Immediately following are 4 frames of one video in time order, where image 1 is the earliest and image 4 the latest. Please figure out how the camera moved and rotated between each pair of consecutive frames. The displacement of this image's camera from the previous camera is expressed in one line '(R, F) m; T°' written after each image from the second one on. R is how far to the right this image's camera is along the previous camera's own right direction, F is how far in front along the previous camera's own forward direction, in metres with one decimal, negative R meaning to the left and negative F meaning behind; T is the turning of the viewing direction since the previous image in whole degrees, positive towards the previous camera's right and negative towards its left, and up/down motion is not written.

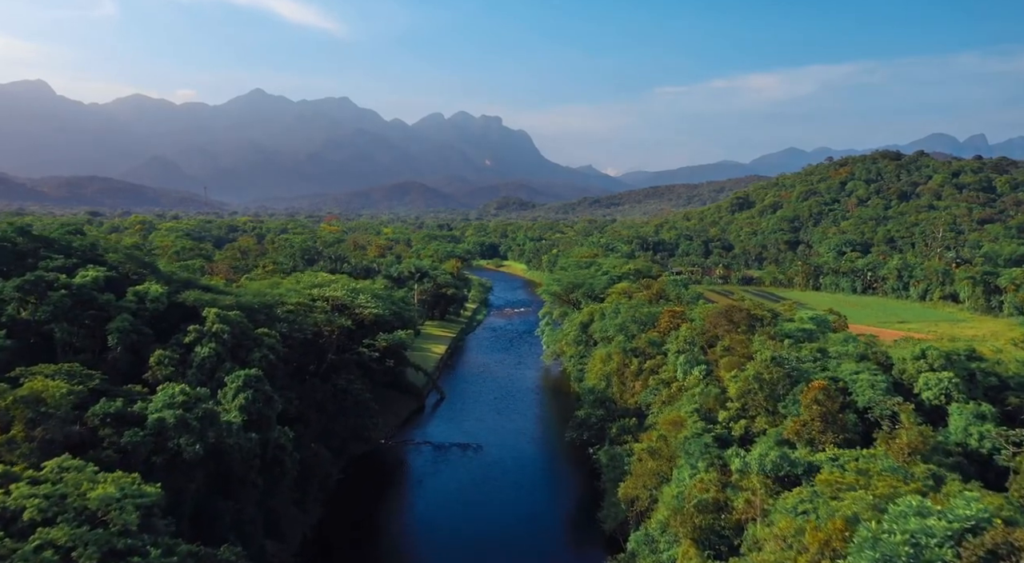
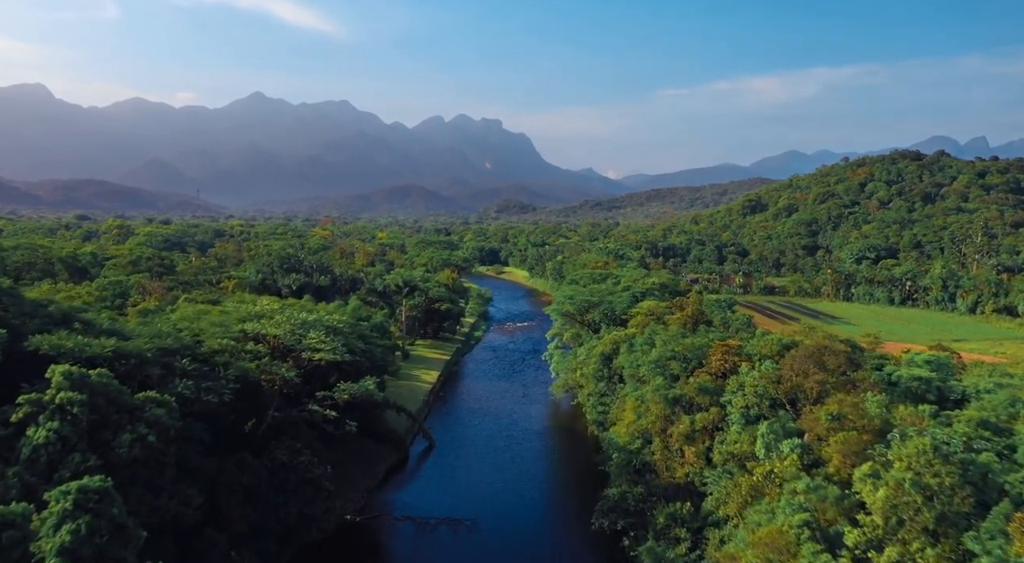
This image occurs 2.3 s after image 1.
(-0.2, +8.1) m; 0°
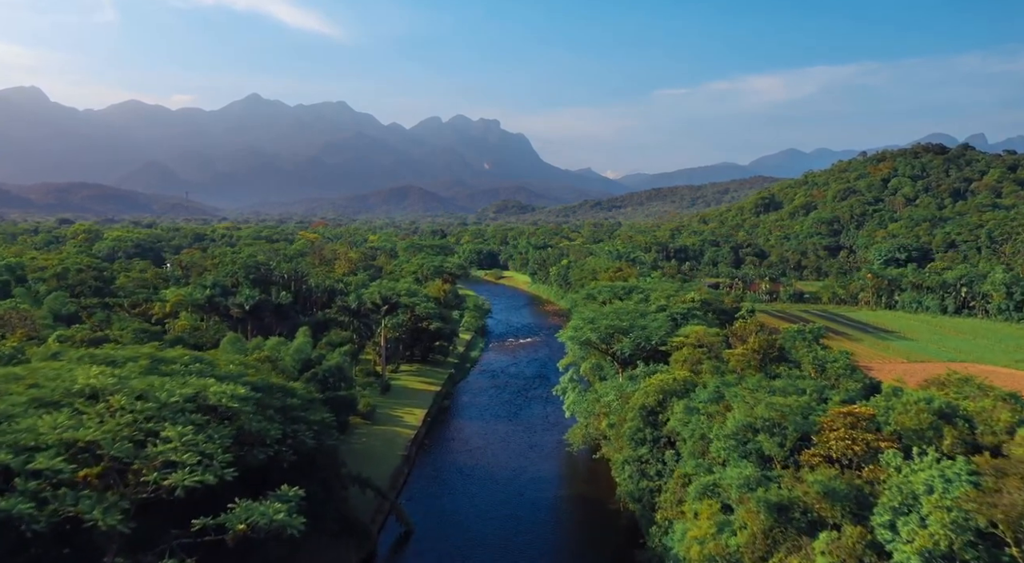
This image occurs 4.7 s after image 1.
(-0.2, +9.4) m; 0°
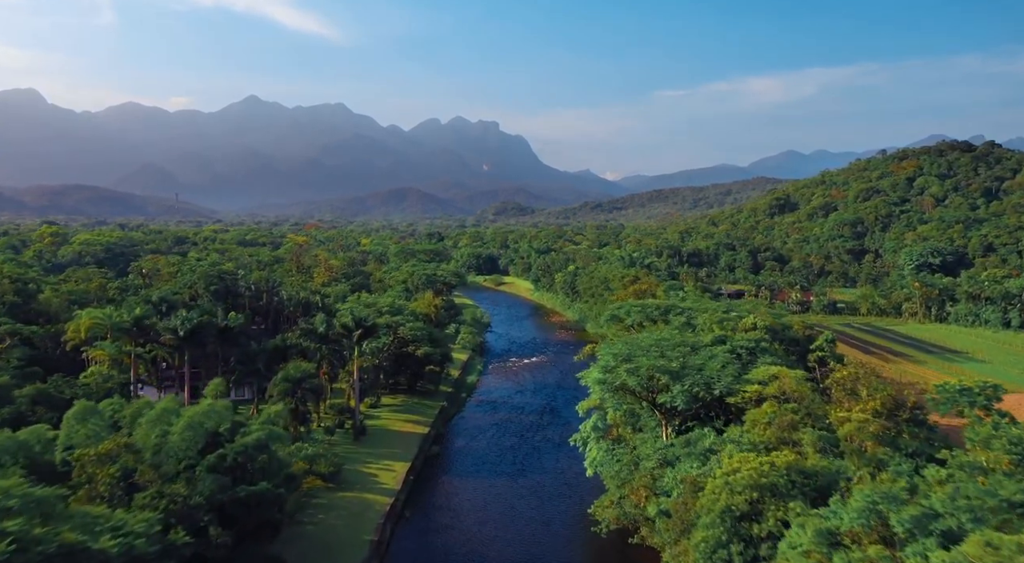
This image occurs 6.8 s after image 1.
(-0.3, +8.6) m; 0°
